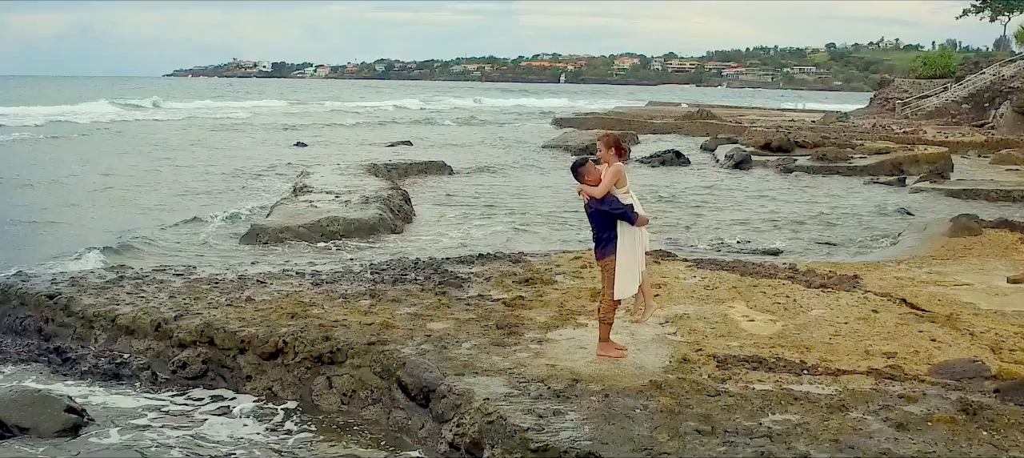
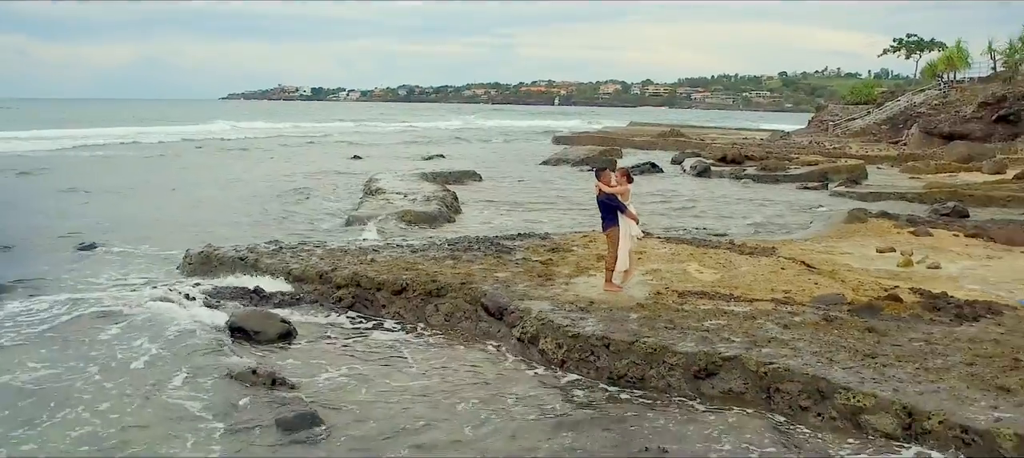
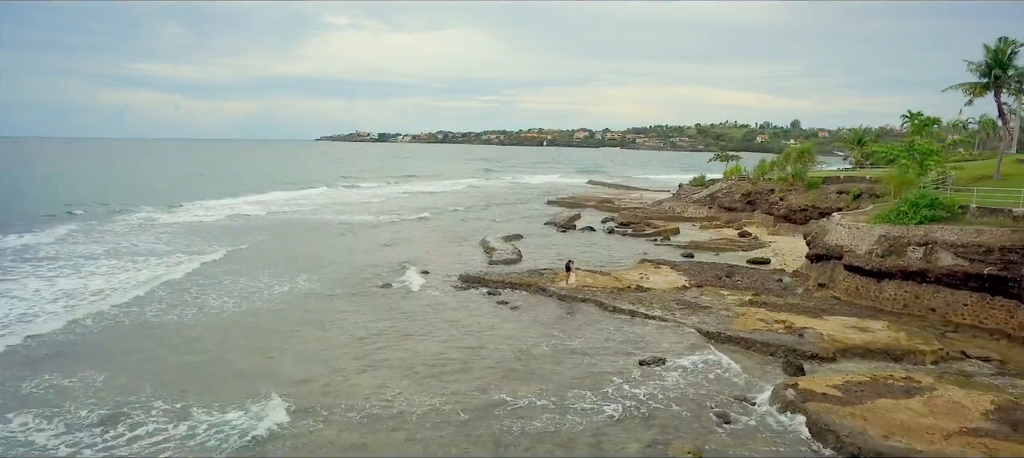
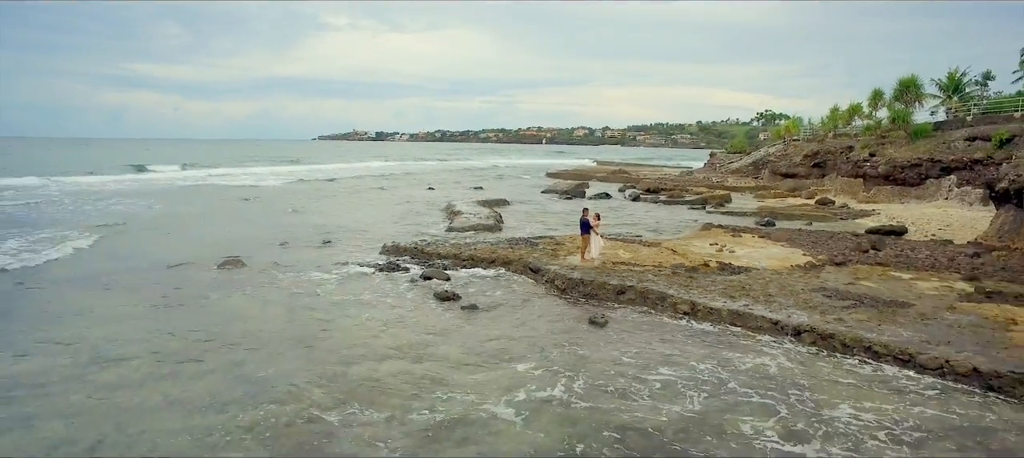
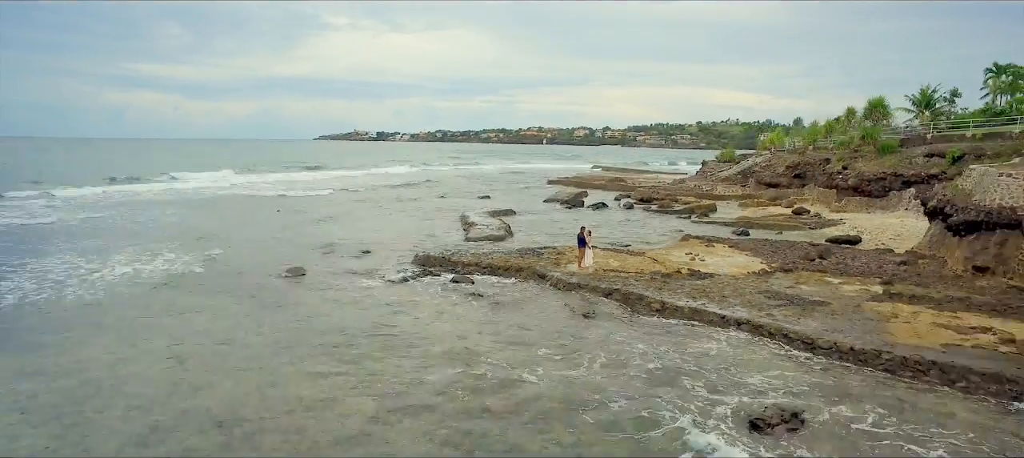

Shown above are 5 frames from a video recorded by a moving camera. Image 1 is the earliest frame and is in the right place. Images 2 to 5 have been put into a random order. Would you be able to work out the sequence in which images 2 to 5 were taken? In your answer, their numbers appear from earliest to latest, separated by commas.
2, 4, 5, 3
